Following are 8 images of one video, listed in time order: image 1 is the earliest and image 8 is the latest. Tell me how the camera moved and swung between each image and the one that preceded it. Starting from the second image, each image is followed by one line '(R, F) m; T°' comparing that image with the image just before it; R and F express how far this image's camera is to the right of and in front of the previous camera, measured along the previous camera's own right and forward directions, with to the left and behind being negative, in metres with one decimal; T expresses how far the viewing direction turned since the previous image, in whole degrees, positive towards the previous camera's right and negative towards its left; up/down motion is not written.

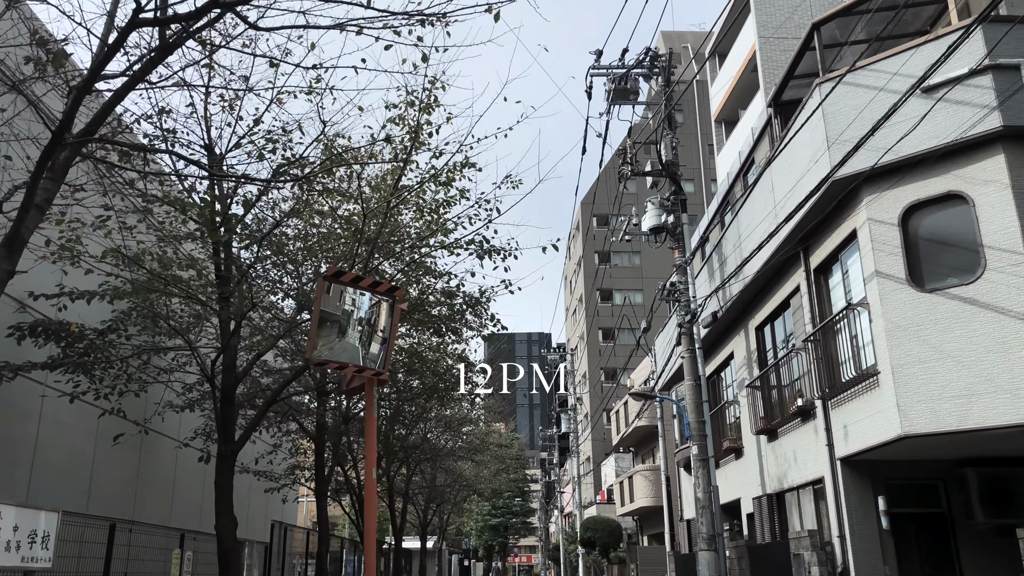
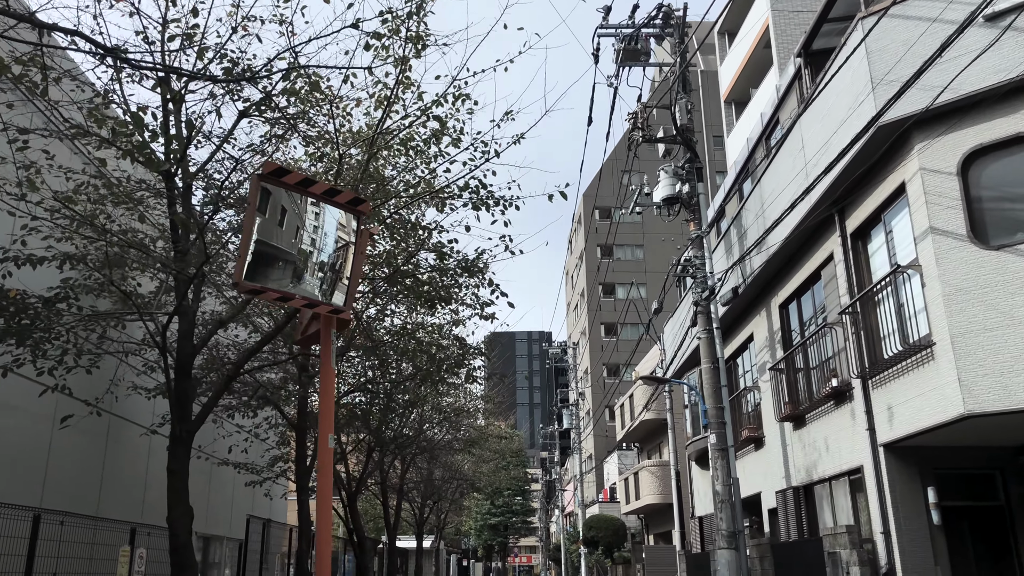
(0.0, +1.3) m; 0°
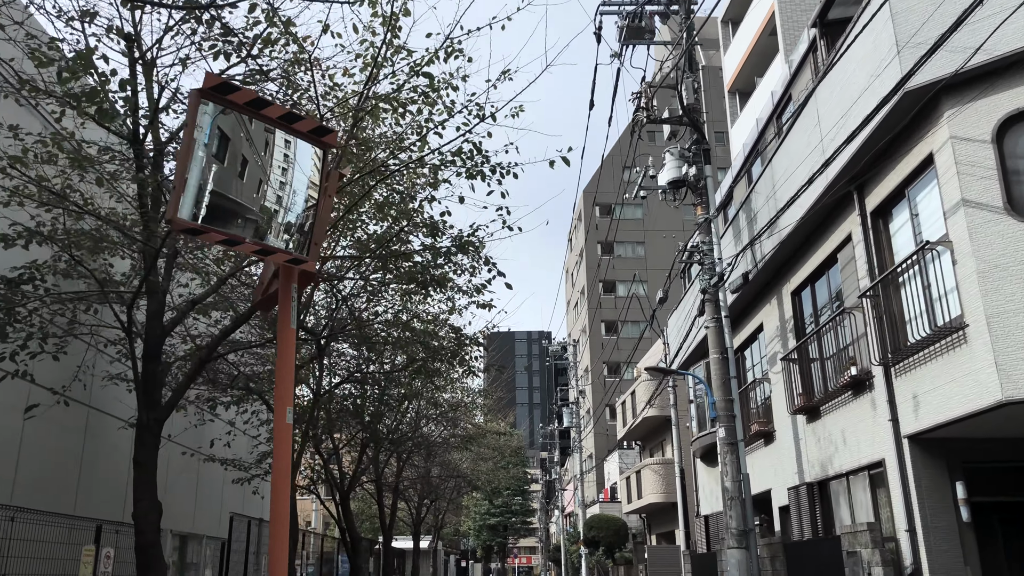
(0.0, +0.7) m; 0°
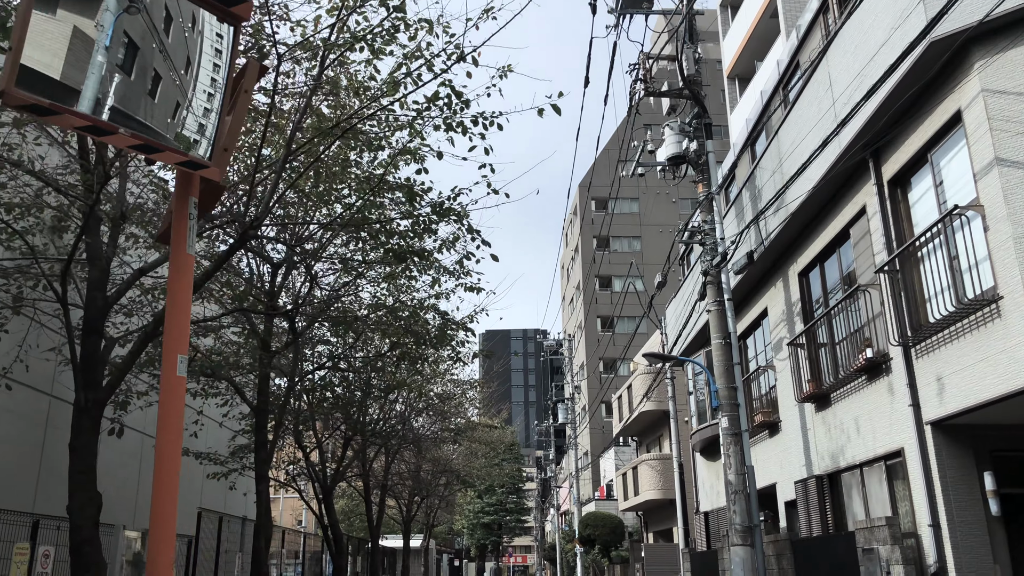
(+0.1, +0.8) m; 0°
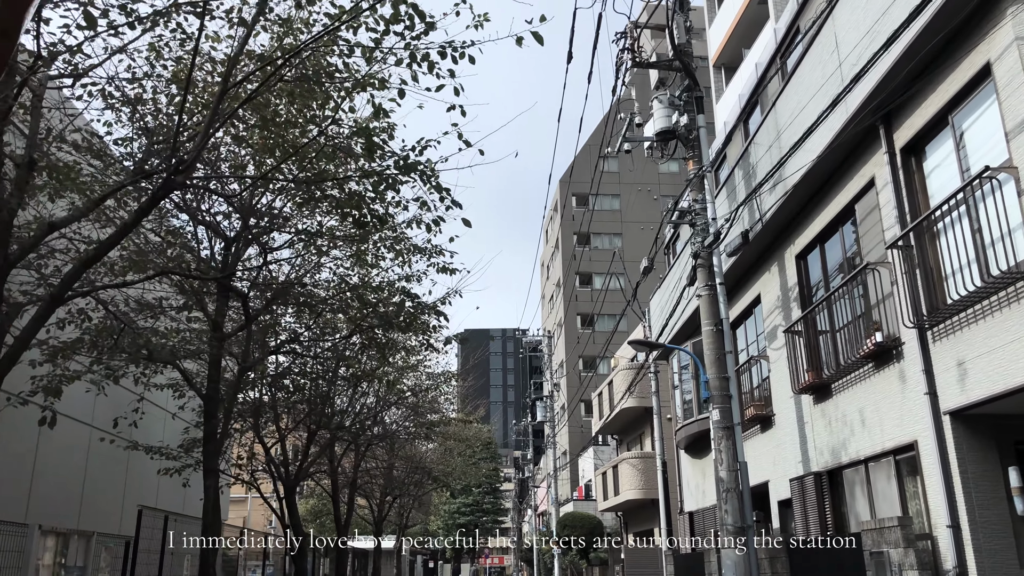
(0.0, +0.9) m; +1°
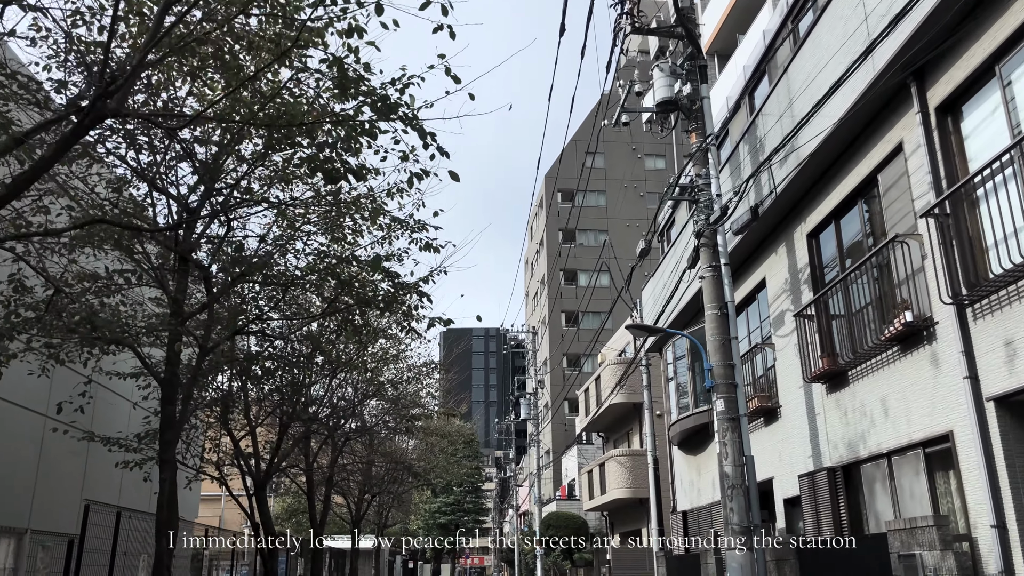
(-0.1, +0.9) m; +1°
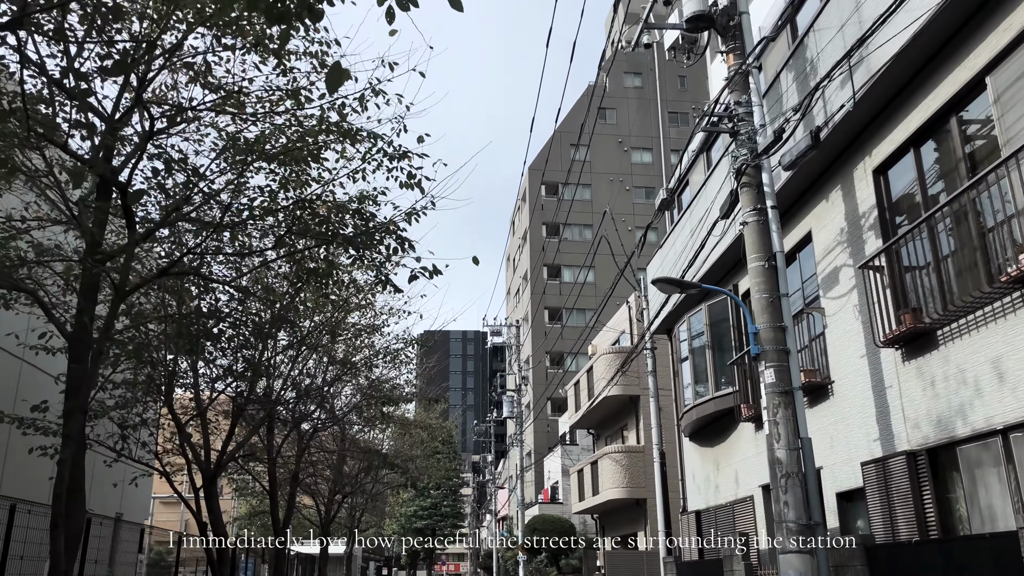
(-0.2, +2.0) m; +1°
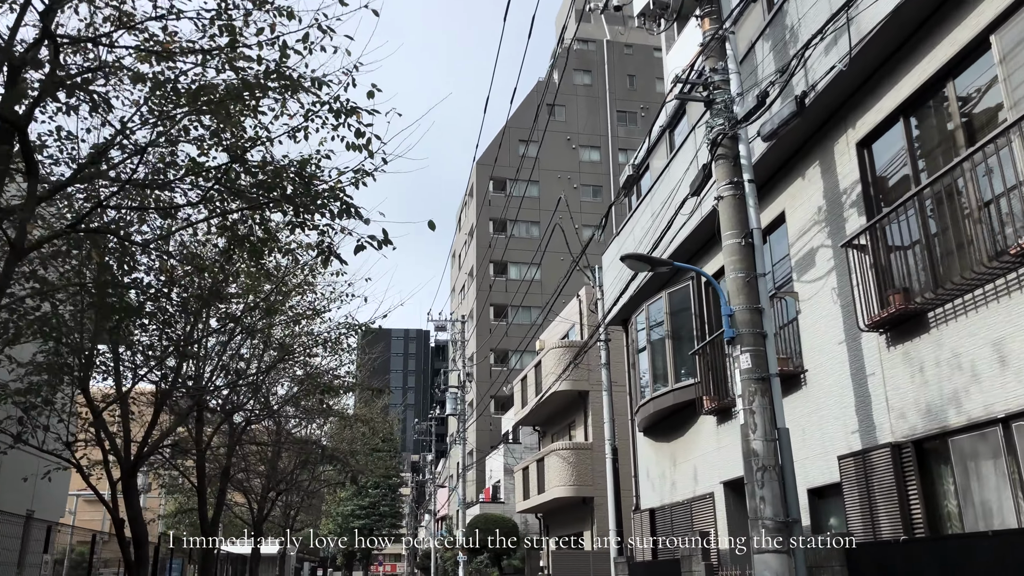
(-0.1, +0.8) m; +4°
